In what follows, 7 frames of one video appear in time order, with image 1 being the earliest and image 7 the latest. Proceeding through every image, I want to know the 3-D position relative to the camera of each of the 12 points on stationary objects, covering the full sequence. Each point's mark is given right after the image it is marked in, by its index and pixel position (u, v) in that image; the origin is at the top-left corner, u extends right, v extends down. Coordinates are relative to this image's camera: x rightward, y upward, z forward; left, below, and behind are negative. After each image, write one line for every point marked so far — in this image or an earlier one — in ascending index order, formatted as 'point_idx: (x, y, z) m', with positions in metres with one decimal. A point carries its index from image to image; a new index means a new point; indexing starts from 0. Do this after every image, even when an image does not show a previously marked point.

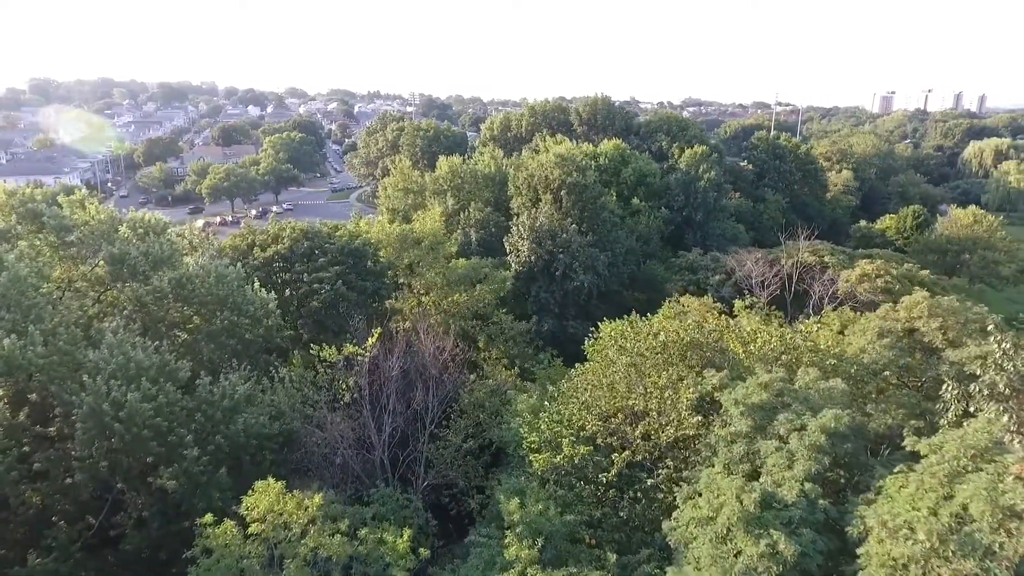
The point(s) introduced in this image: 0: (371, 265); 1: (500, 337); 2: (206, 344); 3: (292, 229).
0: (-3.9, +0.6, +17.6) m
1: (-0.4, -1.5, +20.2) m
2: (-6.1, -1.1, +12.7) m
3: (-5.8, +1.6, +17.0) m
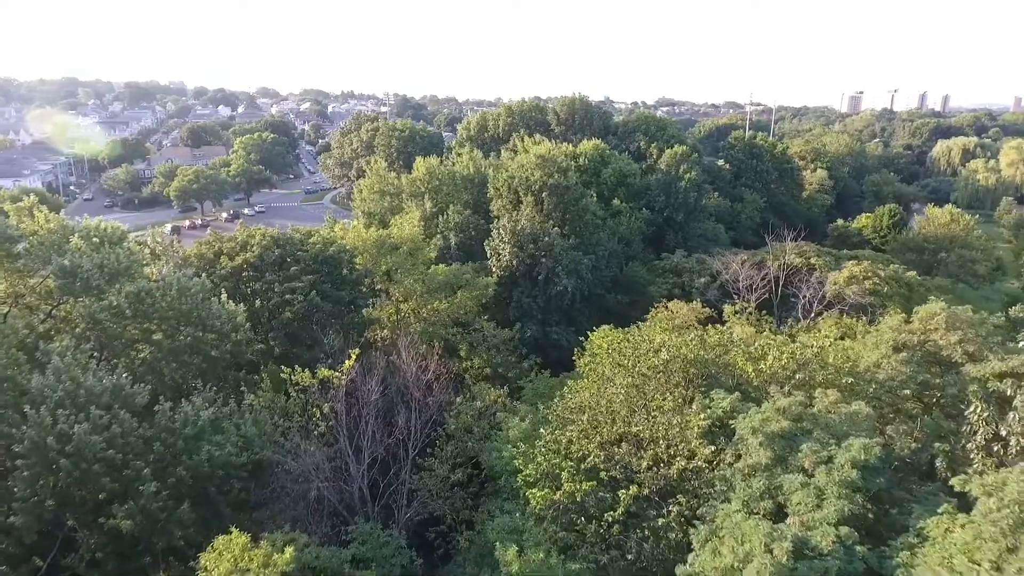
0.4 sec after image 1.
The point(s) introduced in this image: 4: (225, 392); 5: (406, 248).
0: (-4.3, +0.4, +16.8) m
1: (-1.0, -1.7, +19.4) m
2: (-6.3, -1.4, +11.8) m
3: (-6.3, +1.3, +16.1) m
4: (-5.9, -2.1, +13.1) m
5: (-3.3, +1.2, +19.8) m
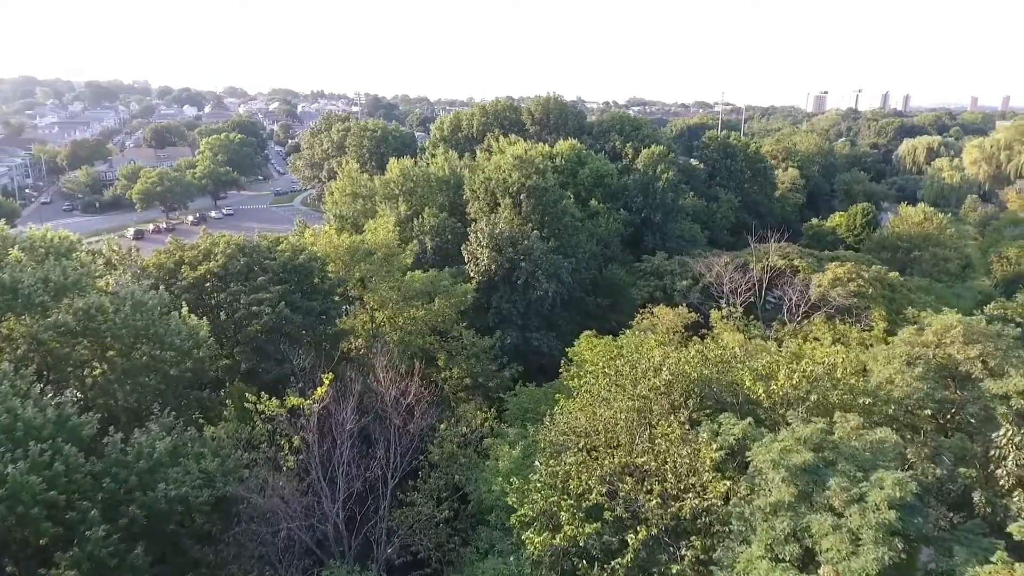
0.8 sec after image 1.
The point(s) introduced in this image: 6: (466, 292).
0: (-4.8, +0.1, +15.9) m
1: (-1.5, -1.9, +18.7) m
2: (-6.6, -1.6, +10.8) m
3: (-6.7, +1.0, +15.1) m
4: (-6.2, -2.4, +12.1) m
5: (-3.9, +1.0, +18.9) m
6: (-1.4, -0.1, +19.6) m
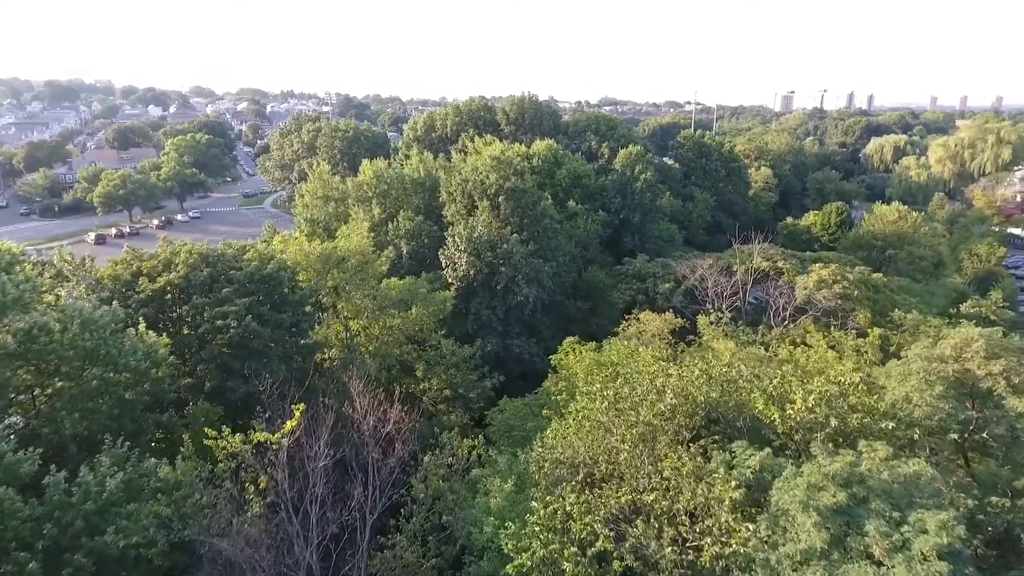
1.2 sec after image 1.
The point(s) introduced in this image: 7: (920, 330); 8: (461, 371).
0: (-5.2, -0.1, +15.0) m
1: (-2.0, -2.2, +17.9) m
2: (-6.8, -1.9, +9.8) m
3: (-7.1, +0.8, +14.1) m
4: (-6.4, -2.7, +11.2) m
5: (-4.4, +0.7, +18.1) m
6: (-2.0, -0.3, +18.9) m
7: (+11.8, -1.2, +18.6) m
8: (-1.4, -2.3, +18.0) m
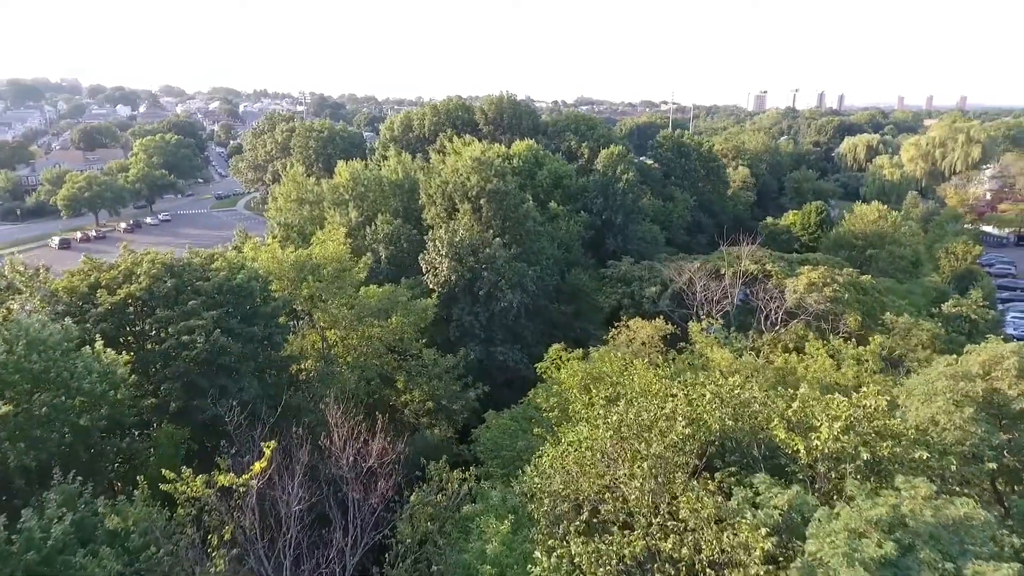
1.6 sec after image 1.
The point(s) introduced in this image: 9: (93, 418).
0: (-5.5, -0.3, +14.1) m
1: (-2.4, -2.4, +17.1) m
2: (-6.9, -2.2, +8.9) m
3: (-7.4, +0.5, +13.2) m
4: (-6.6, -2.9, +10.3) m
5: (-4.9, +0.5, +17.2) m
6: (-2.4, -0.5, +18.1) m
7: (+11.4, -1.3, +18.3) m
8: (-1.8, -2.5, +17.2) m
9: (-6.5, -2.0, +10.0) m
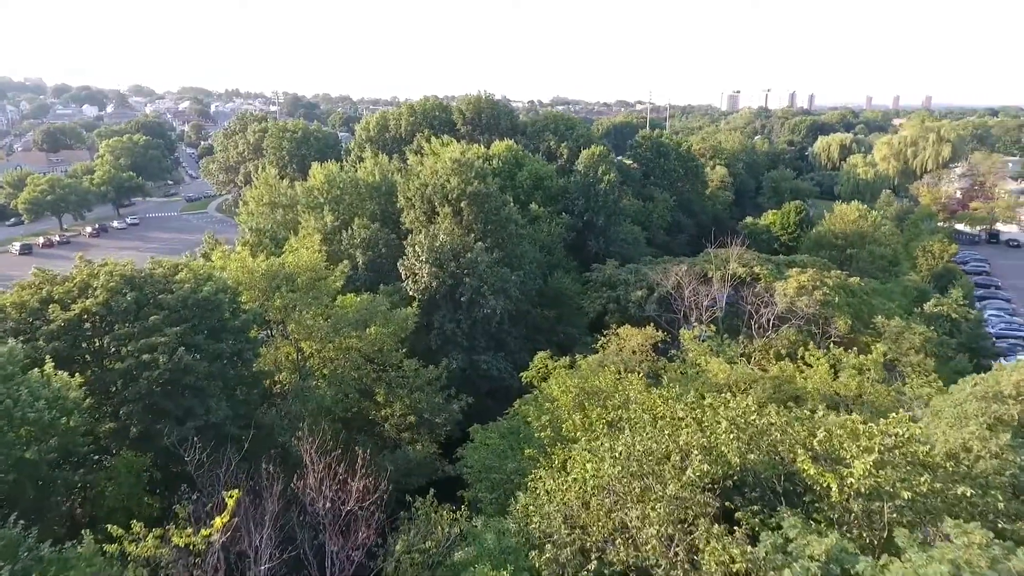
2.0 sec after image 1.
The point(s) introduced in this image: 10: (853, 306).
0: (-5.8, -0.6, +13.2) m
1: (-2.8, -2.6, +16.3) m
2: (-7.0, -2.4, +8.0) m
3: (-7.7, +0.2, +12.2) m
4: (-6.7, -3.2, +9.4) m
5: (-5.3, +0.3, +16.3) m
6: (-2.8, -0.7, +17.3) m
7: (+11.0, -1.4, +18.0) m
8: (-2.2, -2.7, +16.4) m
9: (-6.7, -2.3, +9.1) m
10: (+10.6, -0.6, +19.9) m
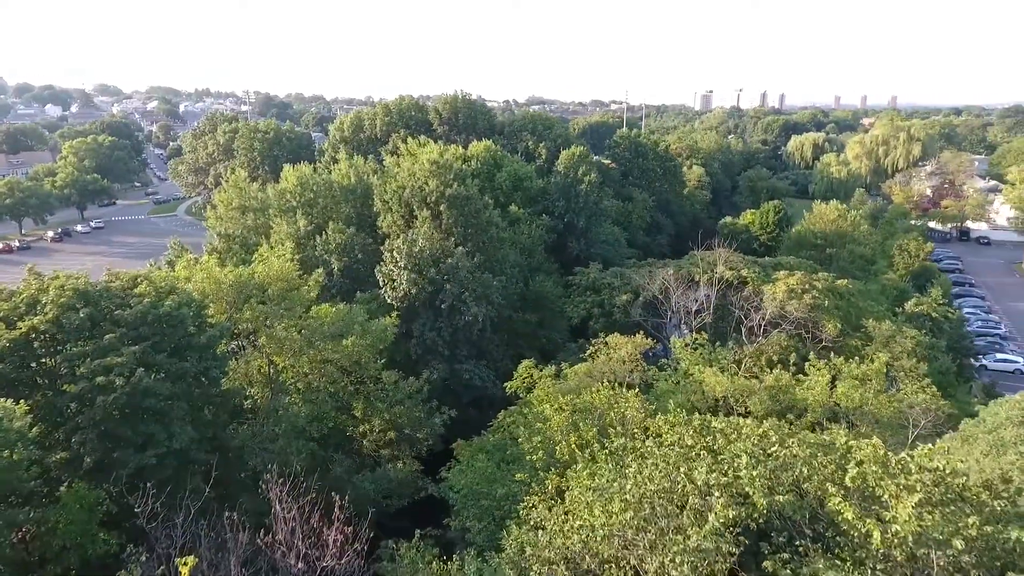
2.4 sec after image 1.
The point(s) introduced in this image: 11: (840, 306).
0: (-6.1, -0.9, +12.3) m
1: (-3.2, -2.8, +15.5) m
2: (-7.1, -2.7, +7.0) m
3: (-7.9, 0.0, +11.2) m
4: (-6.8, -3.4, +8.4) m
5: (-5.6, 0.0, +15.4) m
6: (-3.3, -1.0, +16.5) m
7: (+10.5, -1.5, +17.7) m
8: (-2.5, -2.9, +15.7) m
9: (-6.8, -2.6, +8.2) m
10: (+10.1, -0.6, +19.6) m
11: (+10.0, -0.6, +19.6) m
